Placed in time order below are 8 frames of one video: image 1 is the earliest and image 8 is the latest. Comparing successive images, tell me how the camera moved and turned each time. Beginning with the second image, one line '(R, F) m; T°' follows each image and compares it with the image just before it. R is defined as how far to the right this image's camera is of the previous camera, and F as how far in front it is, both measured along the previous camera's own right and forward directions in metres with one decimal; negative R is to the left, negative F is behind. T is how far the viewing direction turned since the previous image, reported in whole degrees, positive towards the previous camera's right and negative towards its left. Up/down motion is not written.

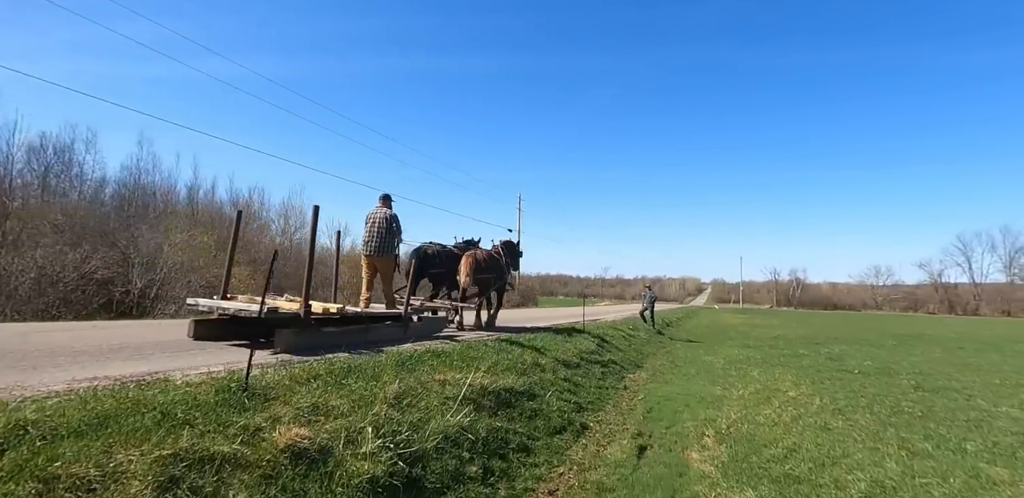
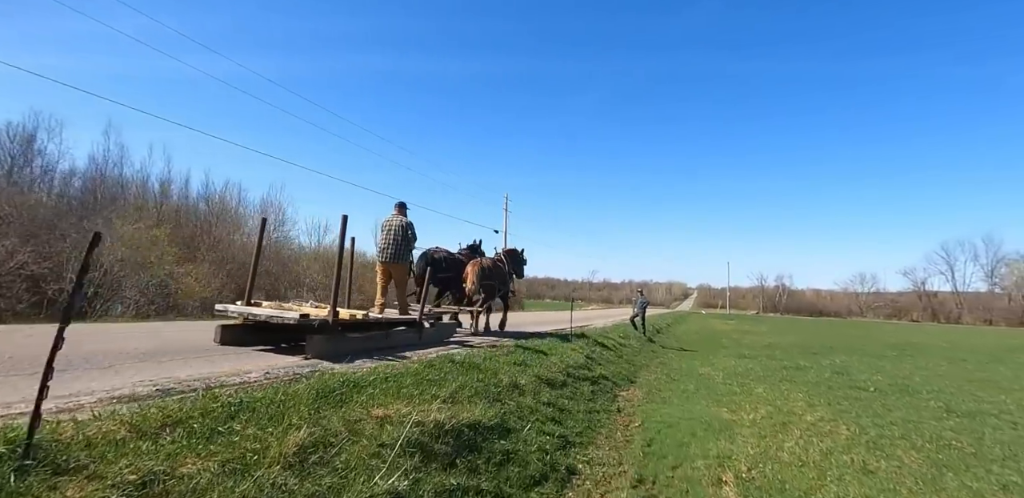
(+0.2, +1.6) m; +1°
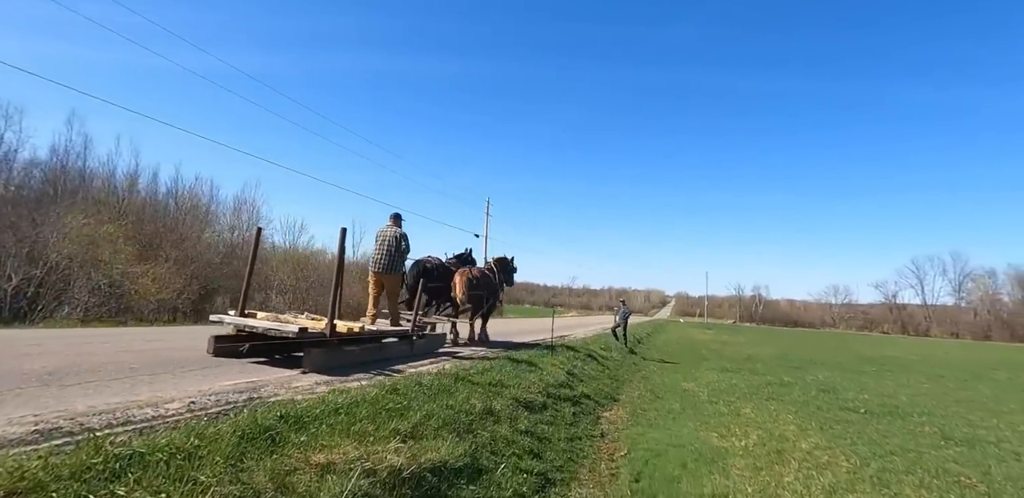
(0.0, +0.8) m; +2°
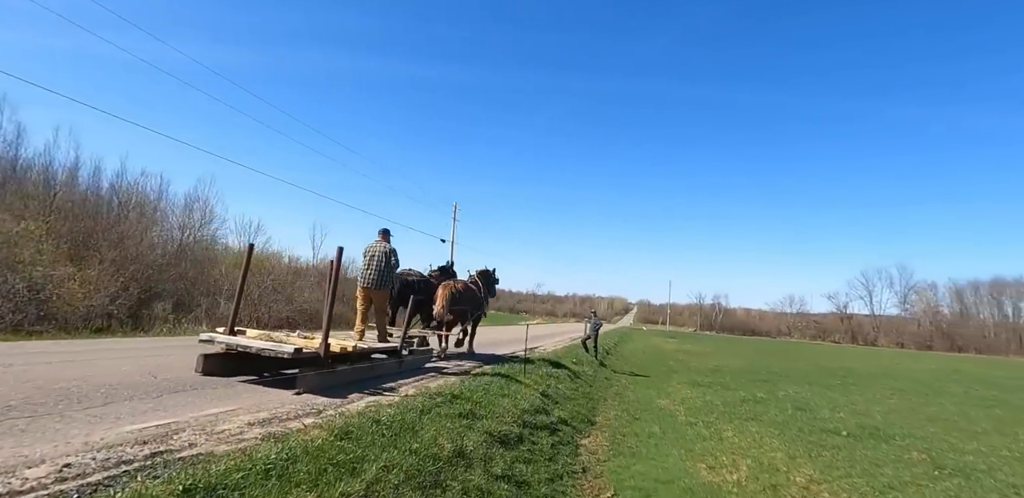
(-0.2, +1.0) m; +4°
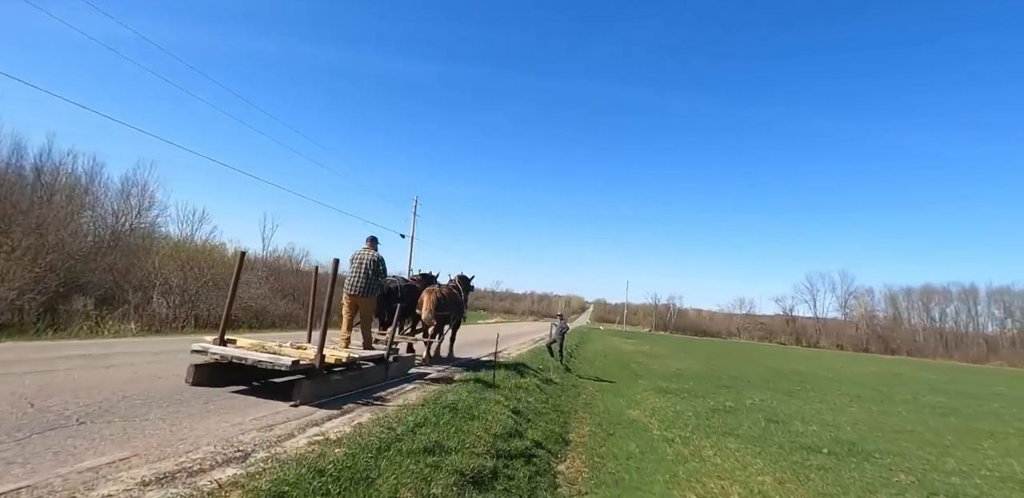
(-0.3, +1.1) m; +5°
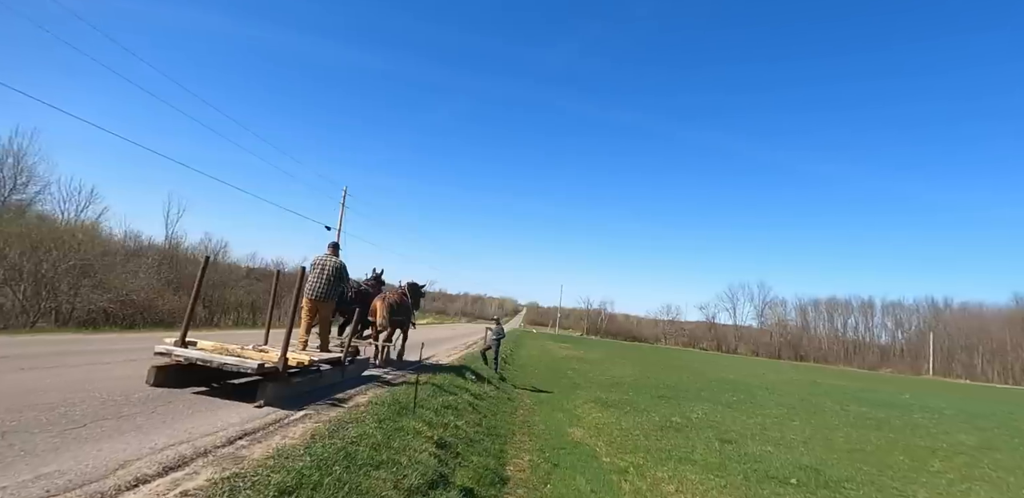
(+0.1, +2.2) m; +7°
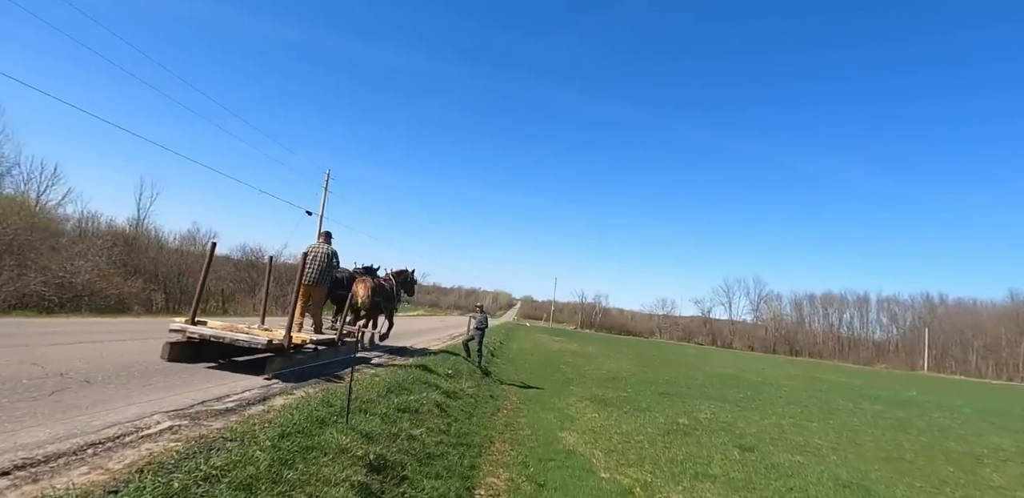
(+0.3, +2.3) m; +1°
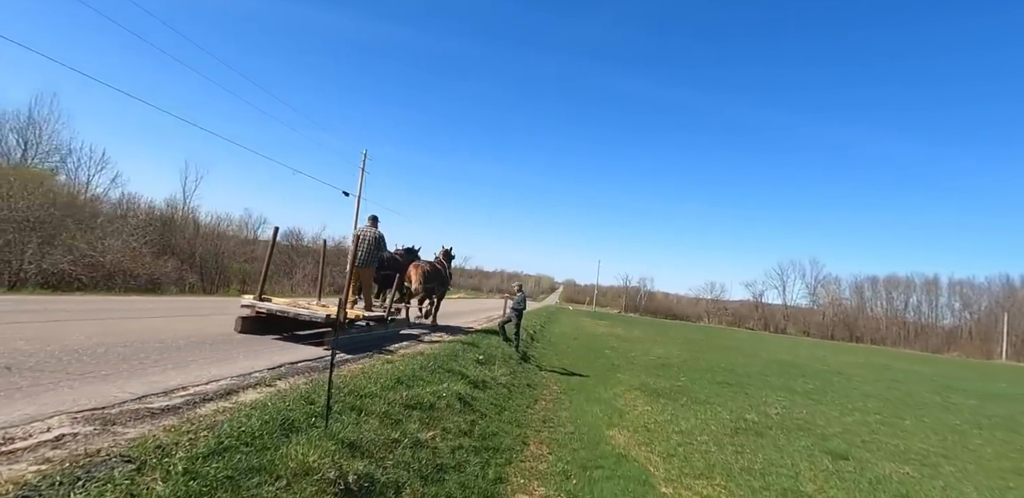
(+0.1, +1.8) m; -5°
